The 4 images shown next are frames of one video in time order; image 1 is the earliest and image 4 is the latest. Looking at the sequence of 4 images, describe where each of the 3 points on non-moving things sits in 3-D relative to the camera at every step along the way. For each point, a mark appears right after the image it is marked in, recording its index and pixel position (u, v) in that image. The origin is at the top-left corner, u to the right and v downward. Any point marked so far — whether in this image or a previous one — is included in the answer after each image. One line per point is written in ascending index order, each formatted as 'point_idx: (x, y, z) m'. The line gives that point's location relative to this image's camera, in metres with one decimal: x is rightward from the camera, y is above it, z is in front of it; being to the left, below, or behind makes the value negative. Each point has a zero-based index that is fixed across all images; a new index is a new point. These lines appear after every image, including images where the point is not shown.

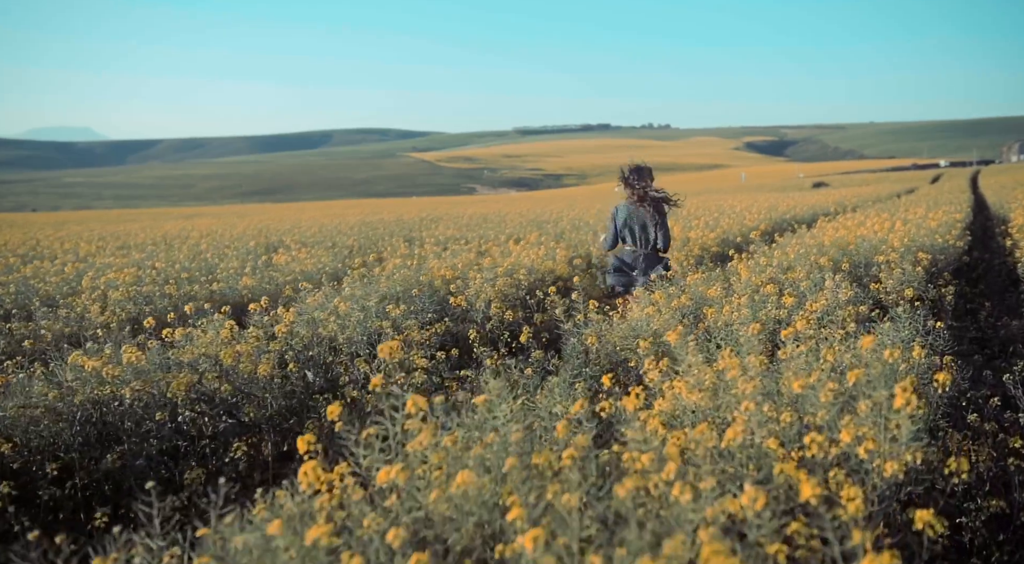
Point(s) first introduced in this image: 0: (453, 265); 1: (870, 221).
0: (-0.7, +0.2, +8.4) m
1: (+5.7, +1.0, +11.7) m
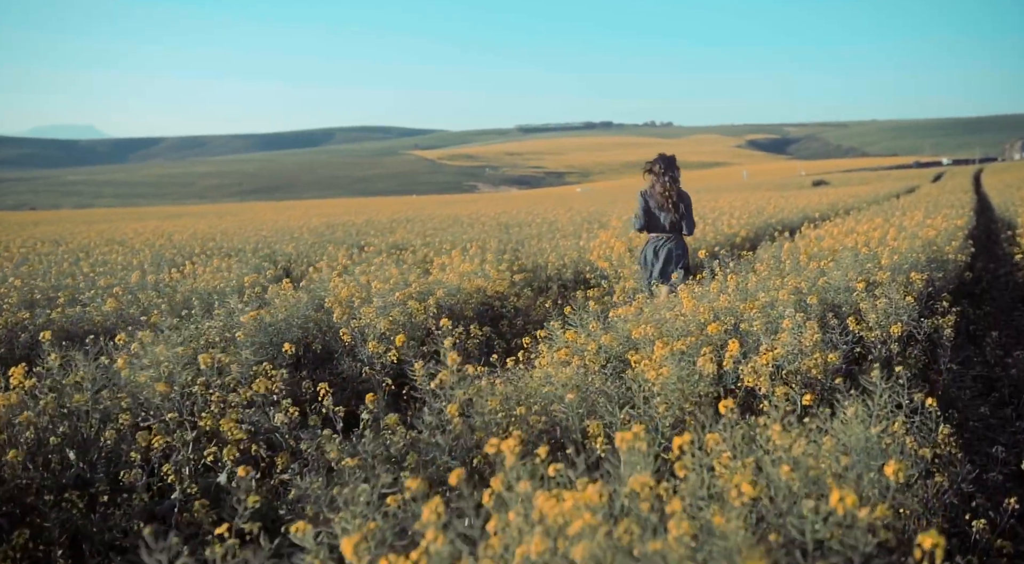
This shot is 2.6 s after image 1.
0: (-1.5, 0.0, +7.1) m
1: (+4.9, +0.8, +10.4) m
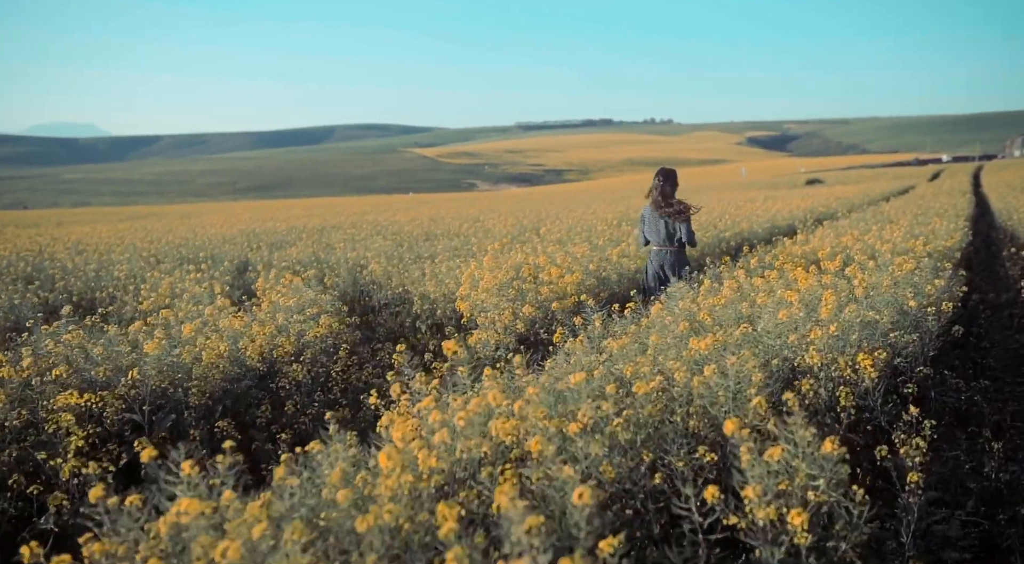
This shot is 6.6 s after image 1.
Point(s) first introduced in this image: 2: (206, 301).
0: (-3.1, -0.5, +4.7) m
1: (+3.3, +0.3, +7.9) m
2: (-3.0, -0.2, +7.0) m
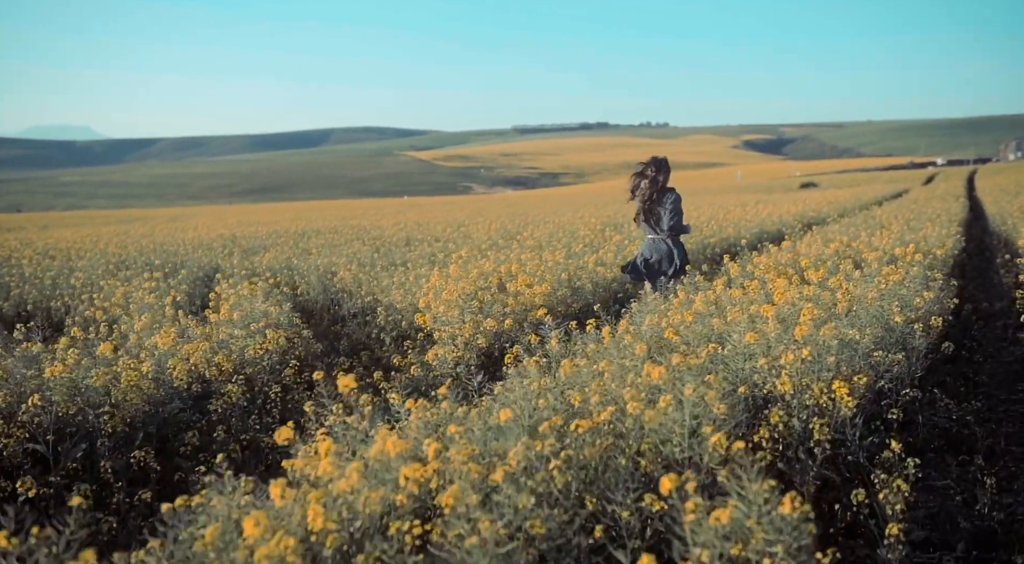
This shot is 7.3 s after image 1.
0: (-3.4, -0.6, +4.3) m
1: (+3.0, +0.2, +7.6) m
2: (-3.3, -0.3, +6.6) m
